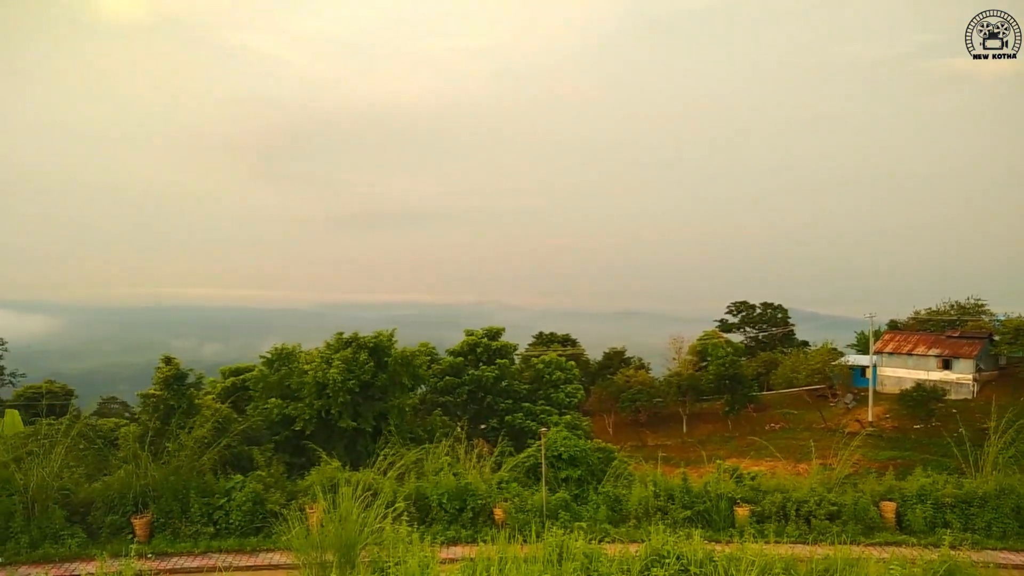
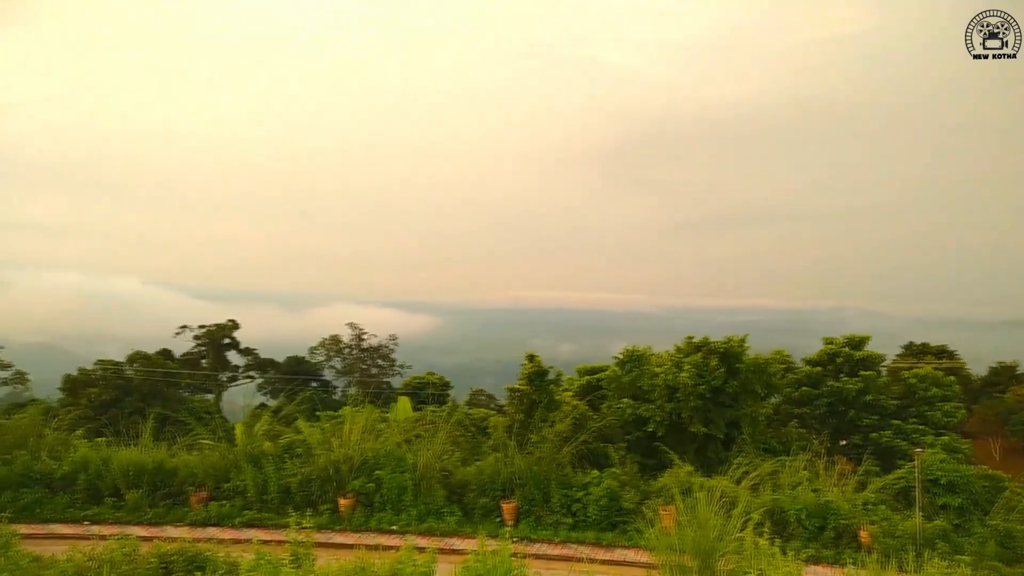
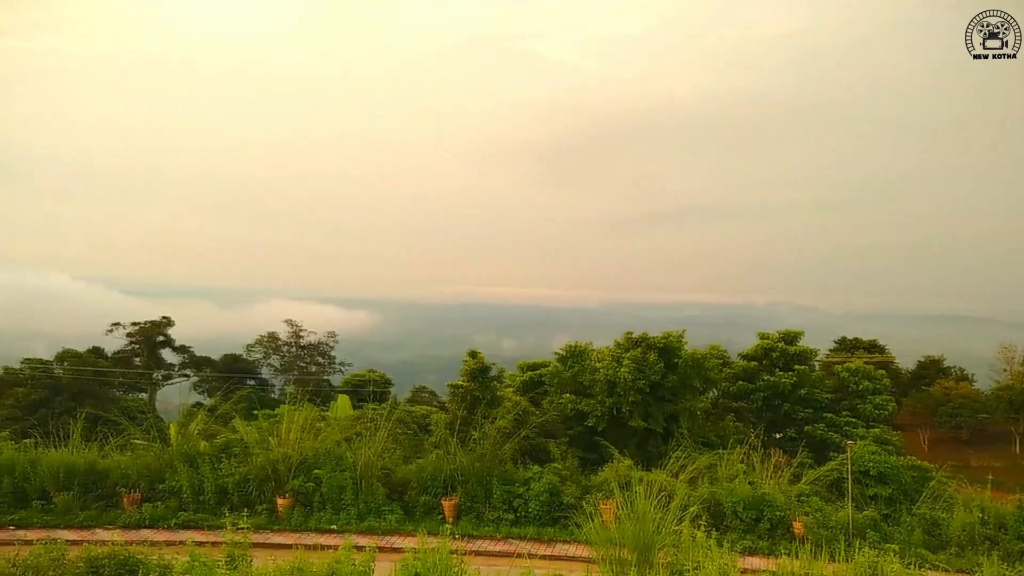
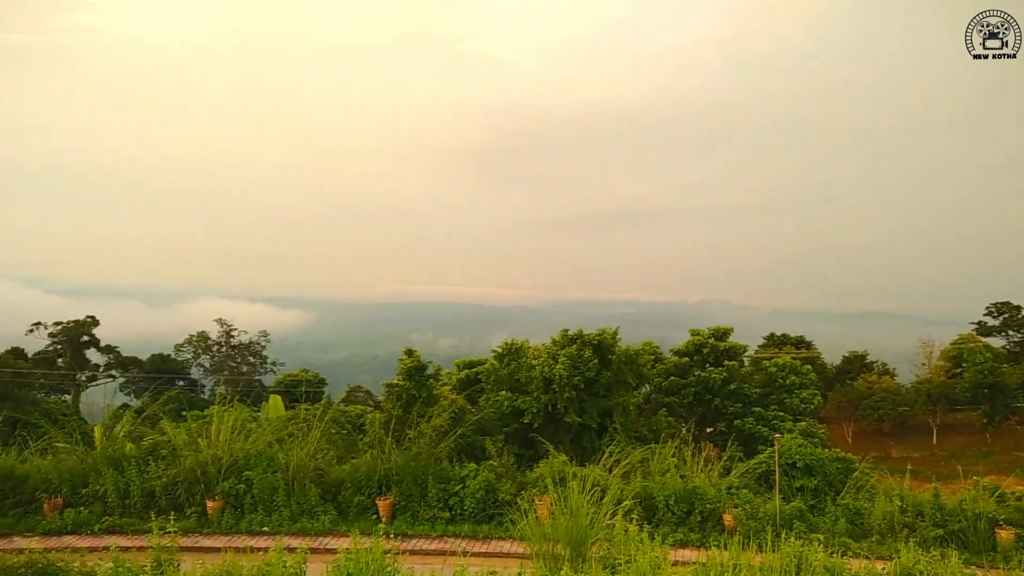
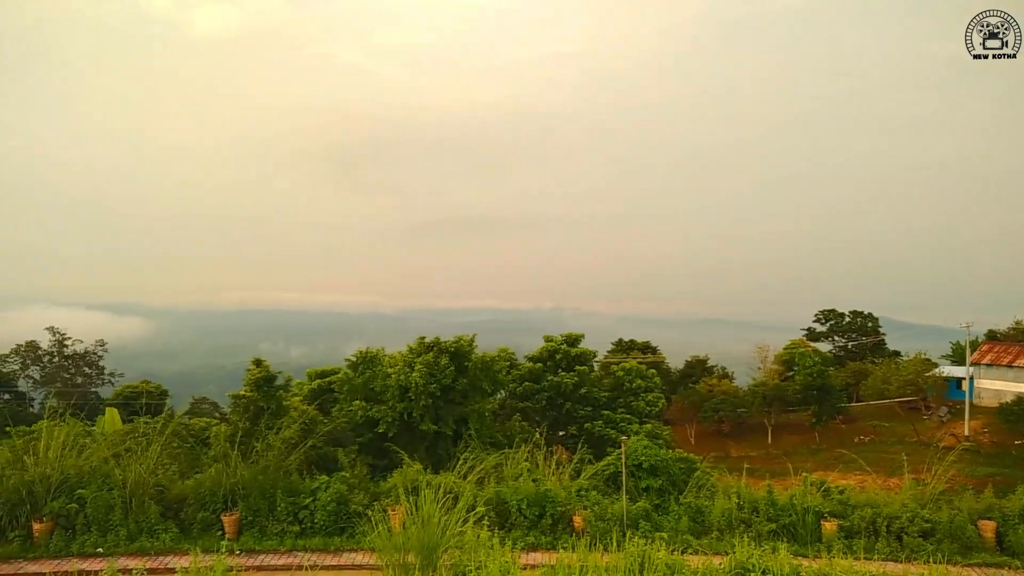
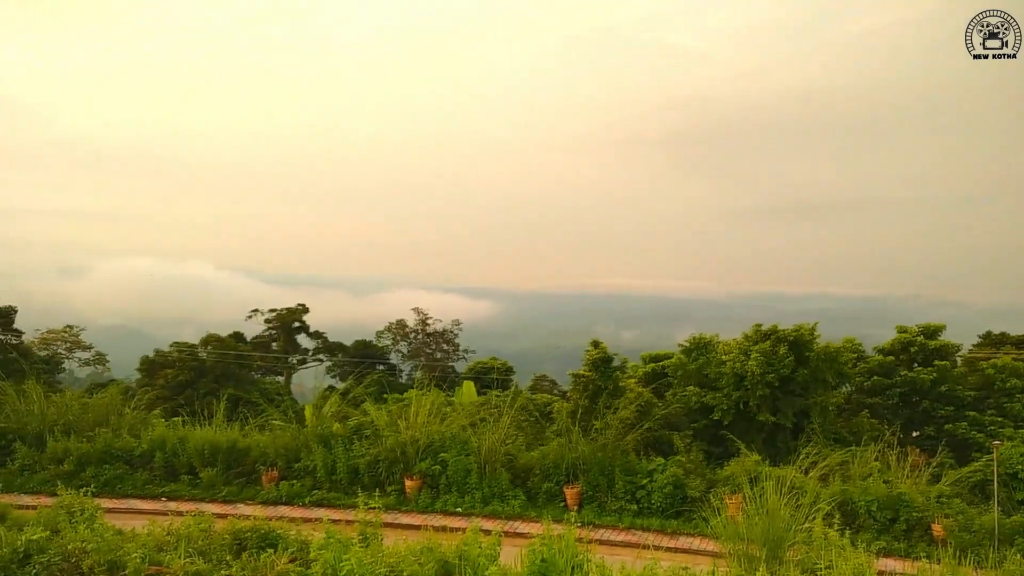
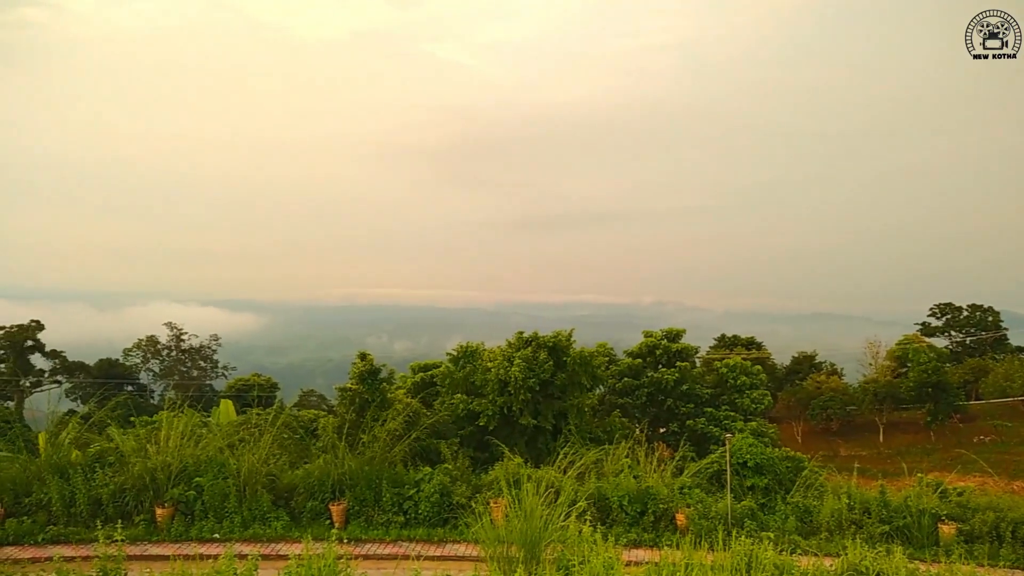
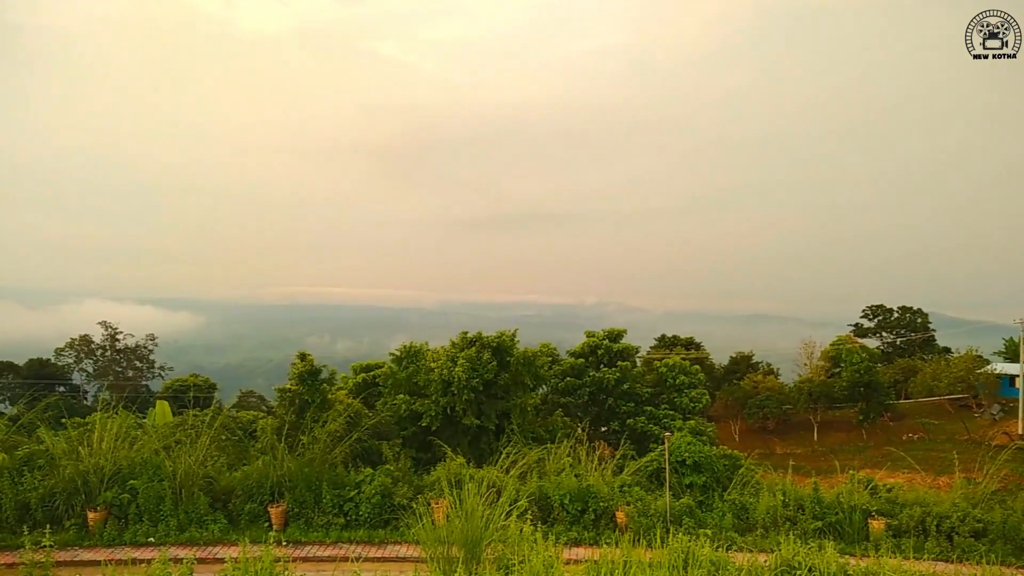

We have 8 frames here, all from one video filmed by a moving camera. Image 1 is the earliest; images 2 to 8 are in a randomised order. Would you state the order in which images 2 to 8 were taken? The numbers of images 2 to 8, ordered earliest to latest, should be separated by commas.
5, 8, 7, 4, 3, 2, 6
